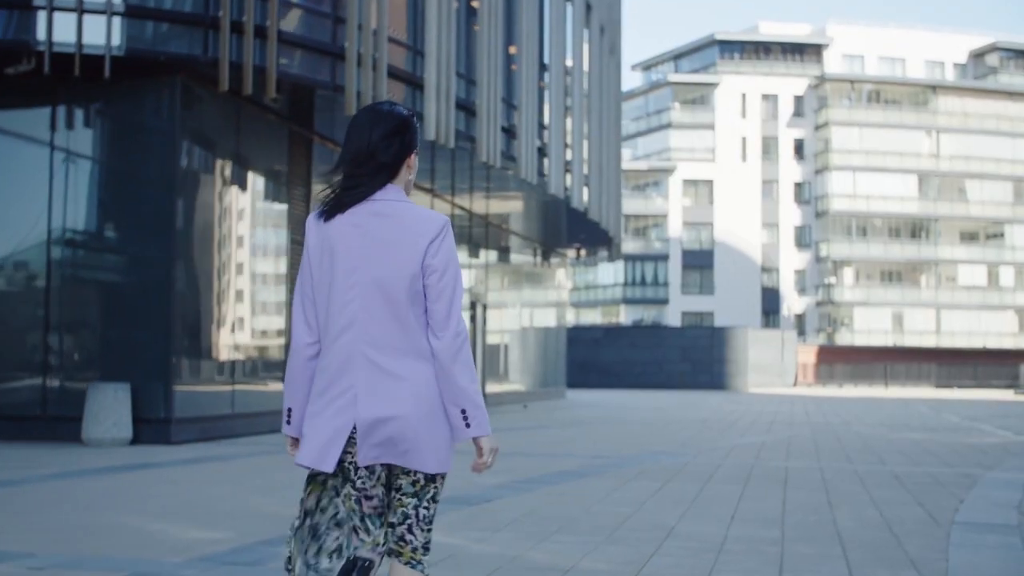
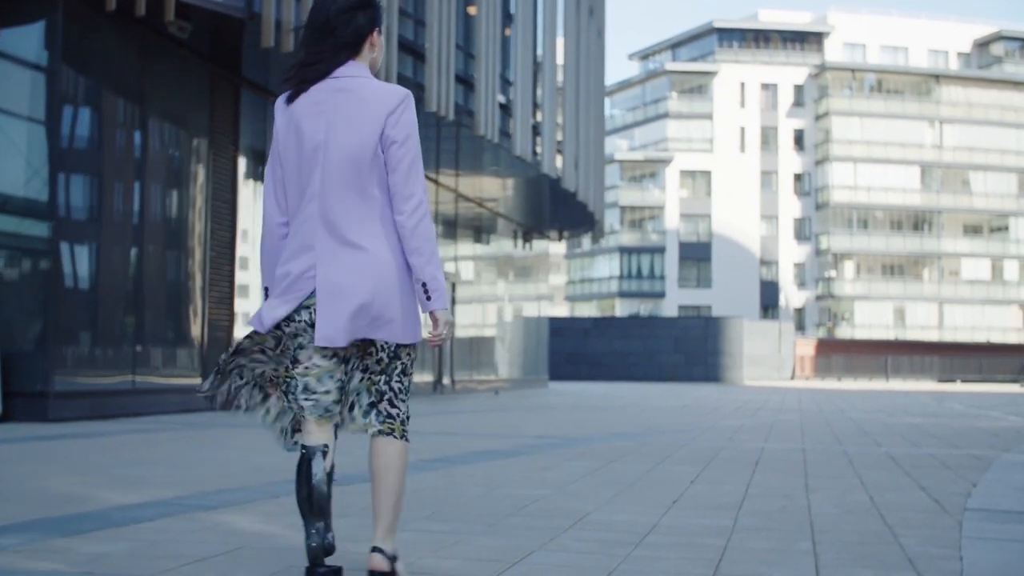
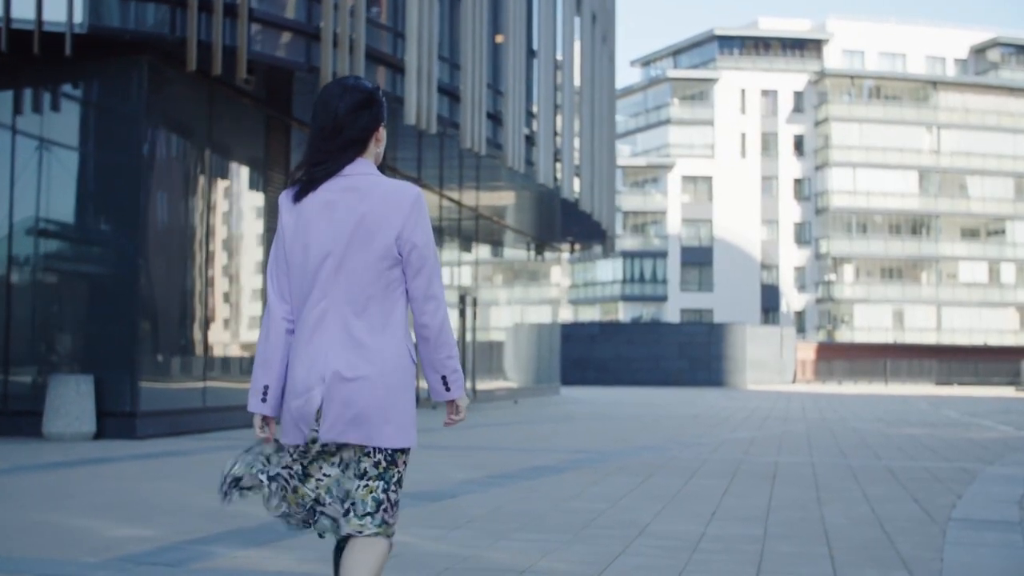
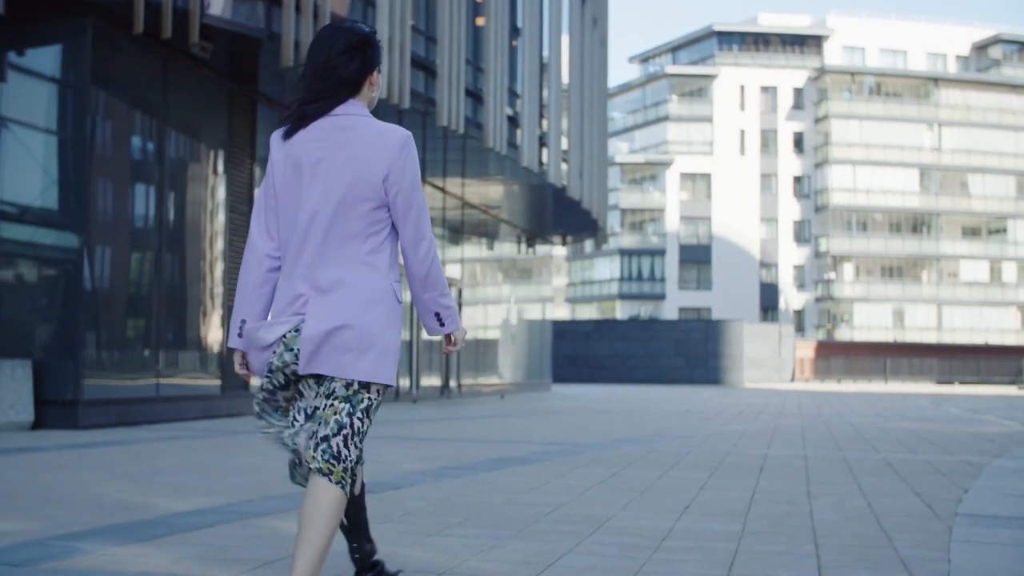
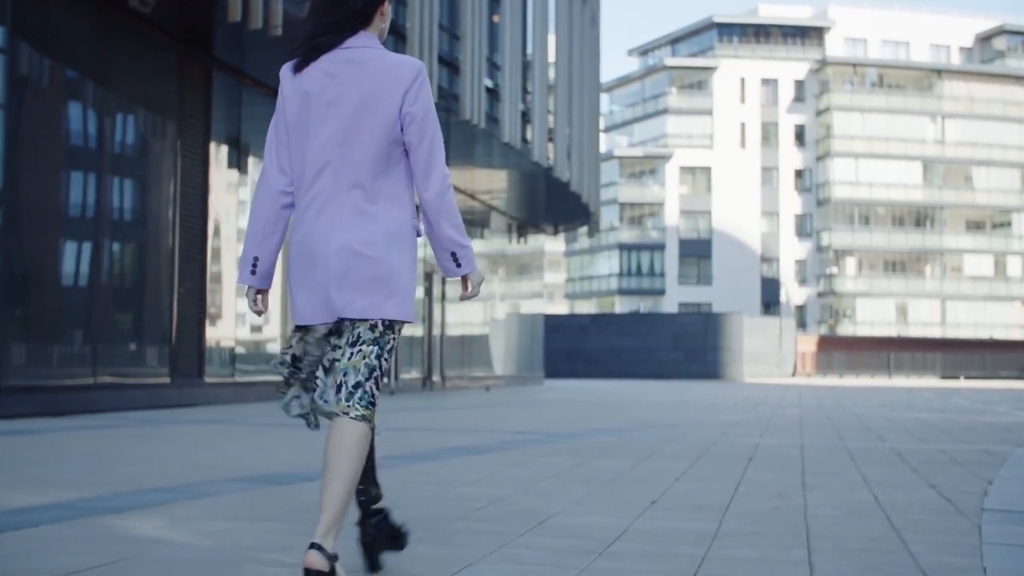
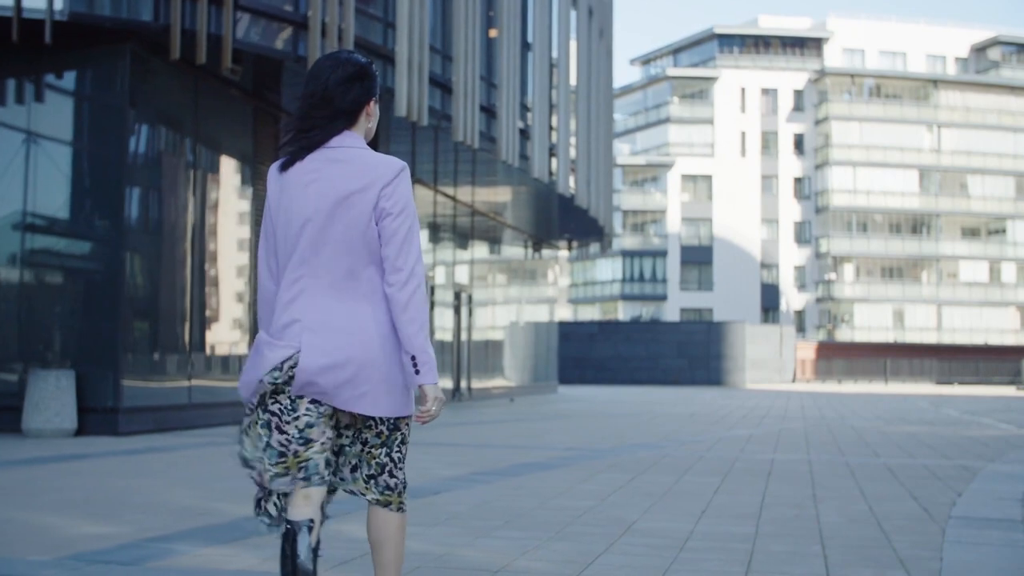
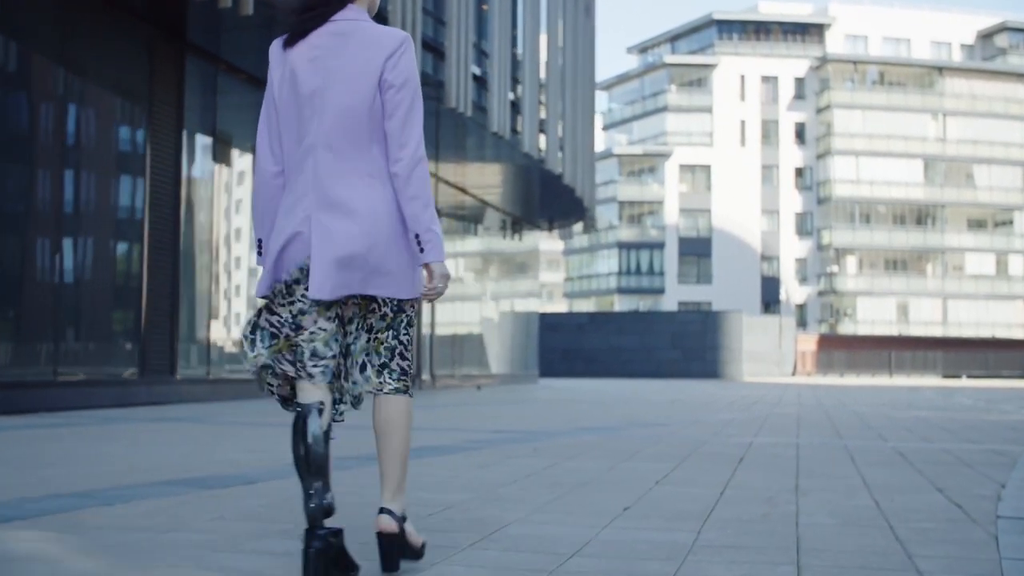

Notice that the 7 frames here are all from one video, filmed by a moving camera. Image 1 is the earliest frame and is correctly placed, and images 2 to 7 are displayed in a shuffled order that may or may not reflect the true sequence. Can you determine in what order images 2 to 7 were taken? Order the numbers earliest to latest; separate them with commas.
3, 6, 4, 2, 5, 7
